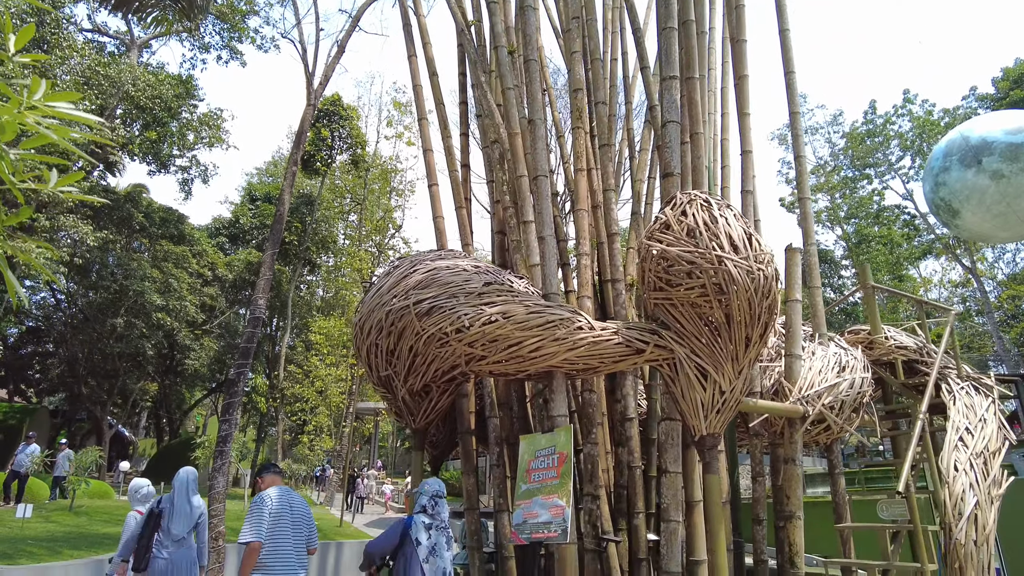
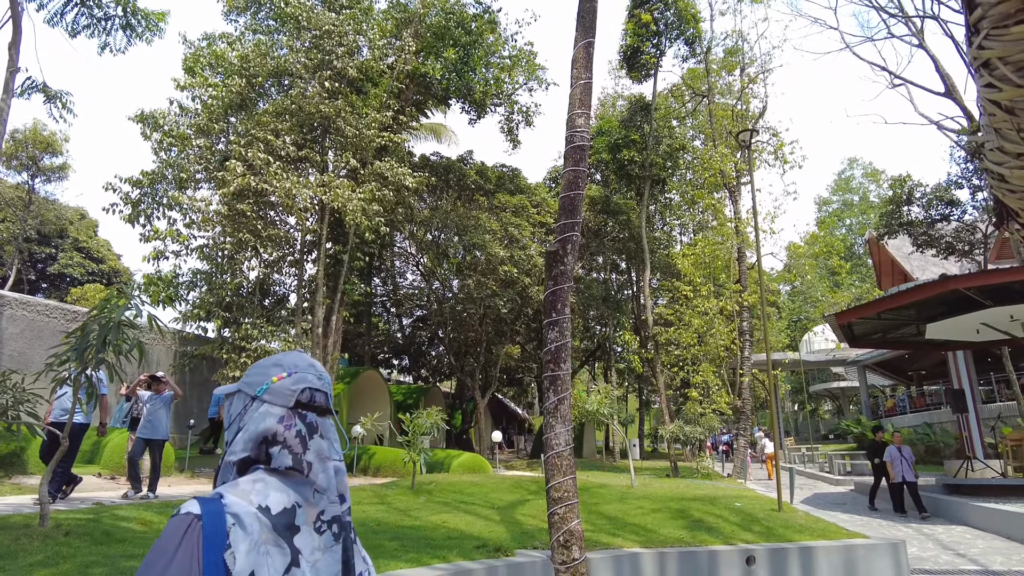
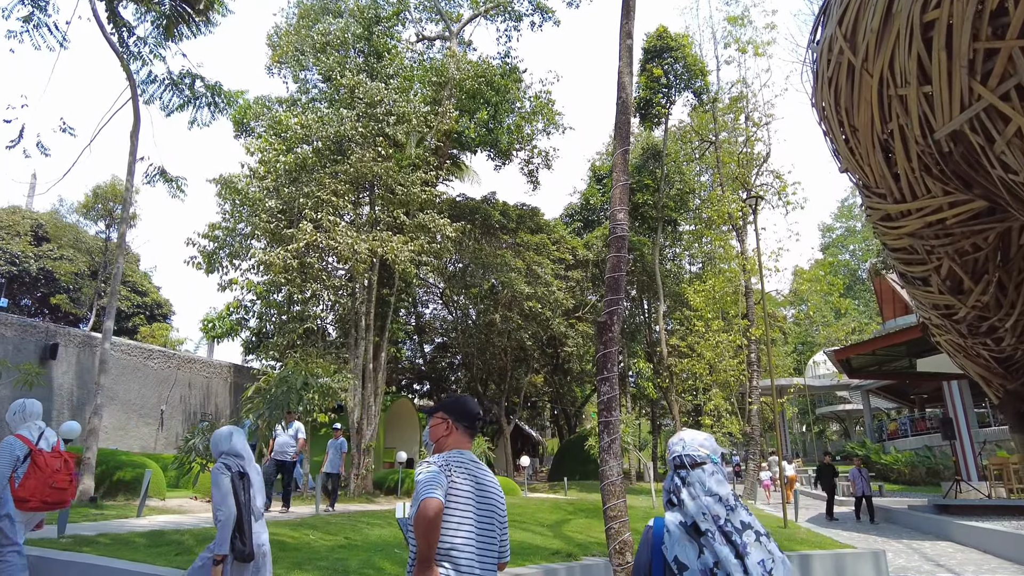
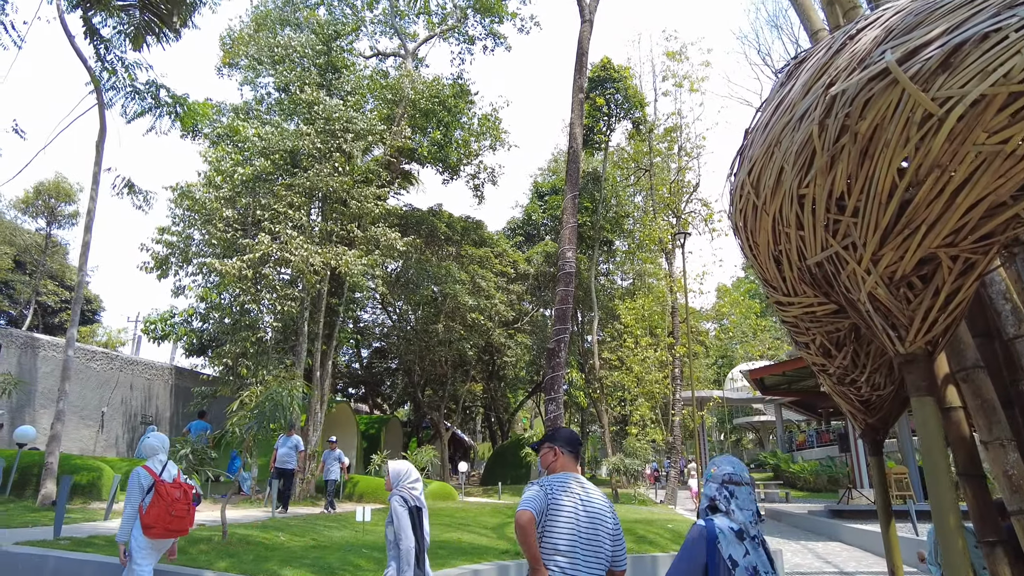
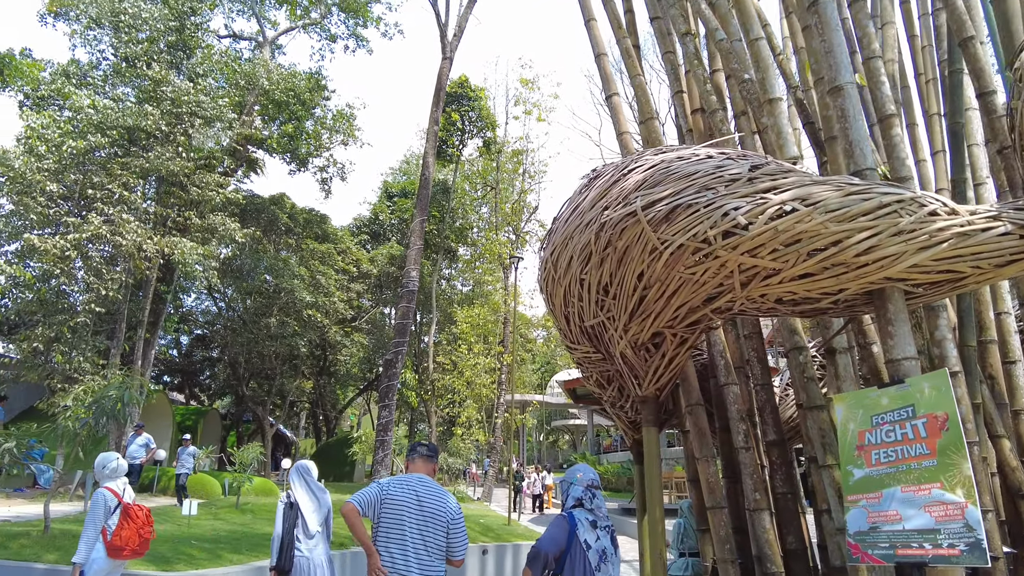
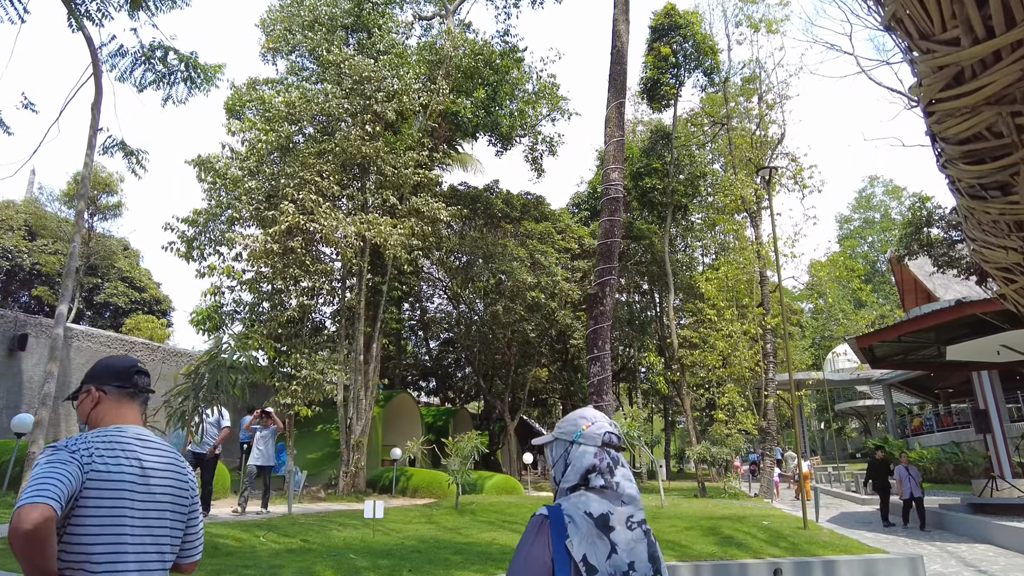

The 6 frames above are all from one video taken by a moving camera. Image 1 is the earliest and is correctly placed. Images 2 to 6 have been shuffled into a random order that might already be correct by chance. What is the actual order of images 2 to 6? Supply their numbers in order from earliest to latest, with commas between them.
5, 4, 3, 6, 2
